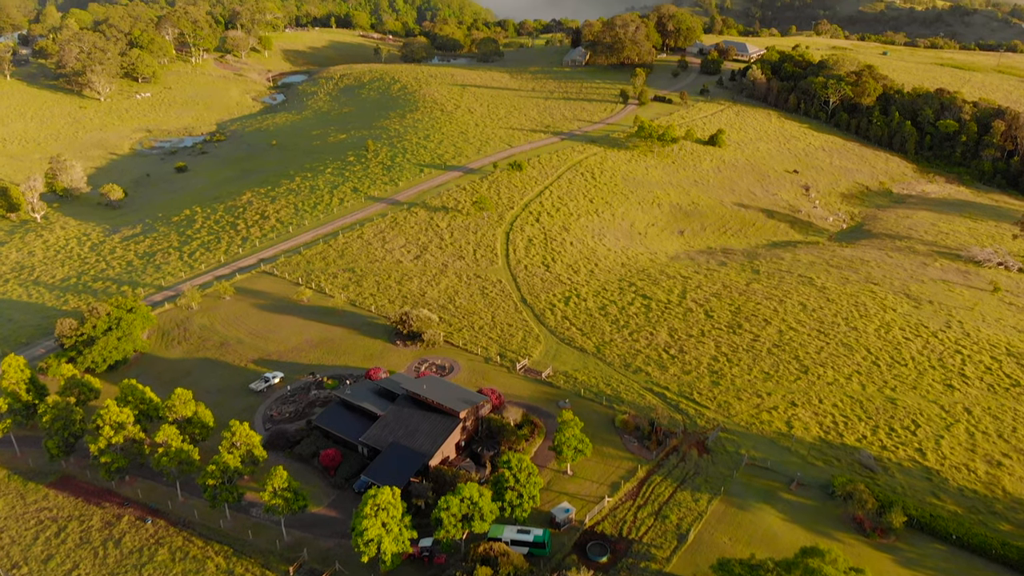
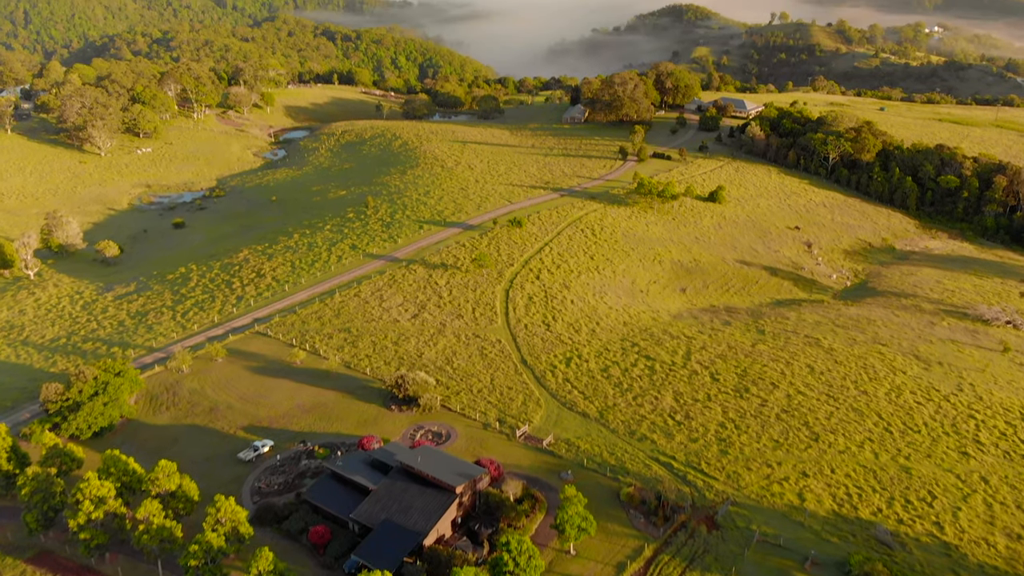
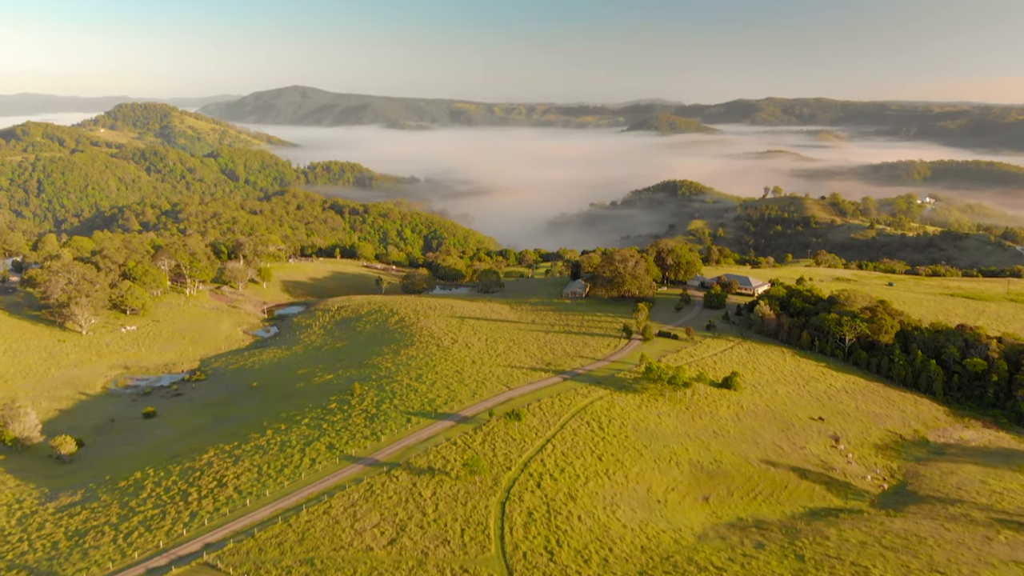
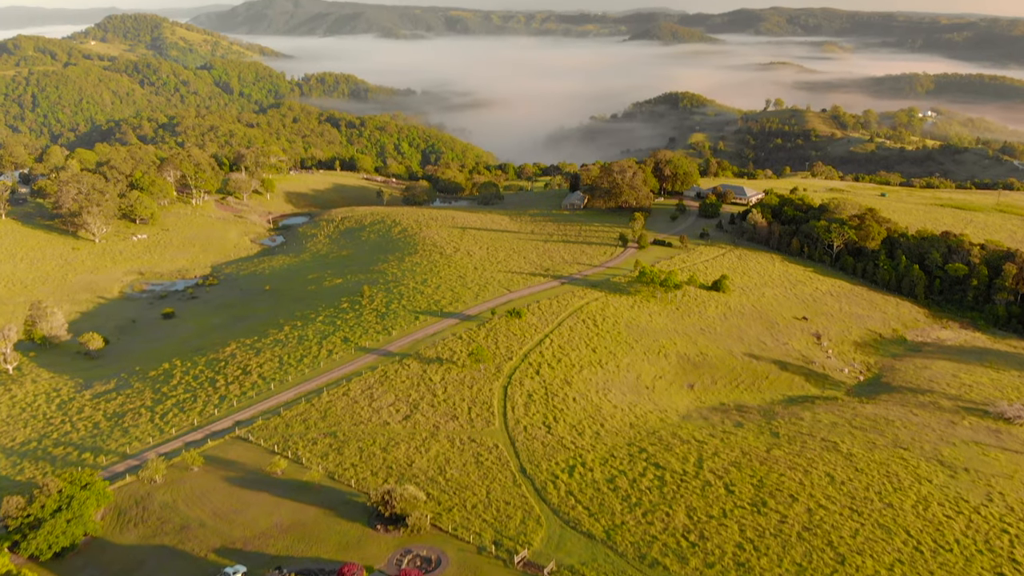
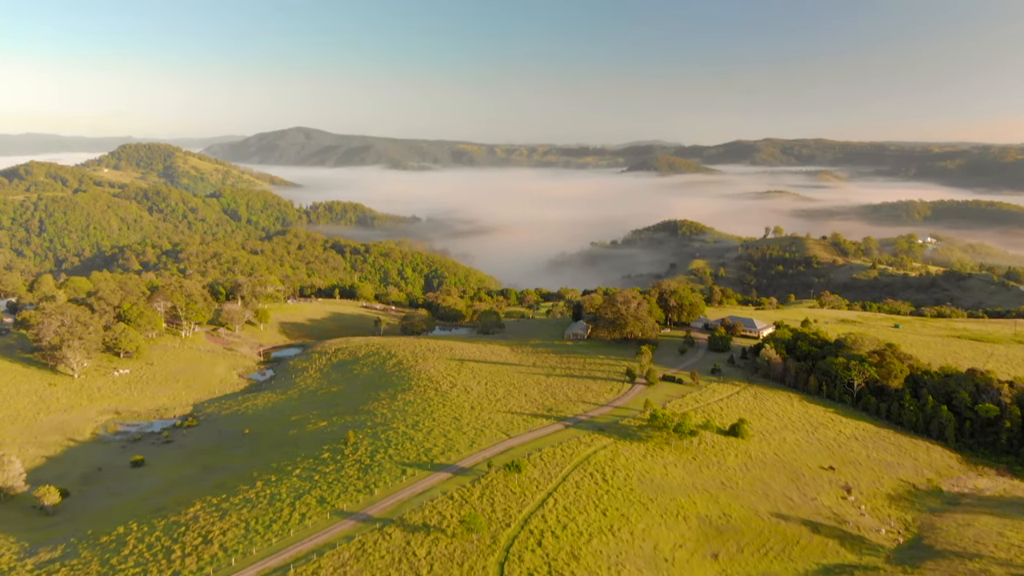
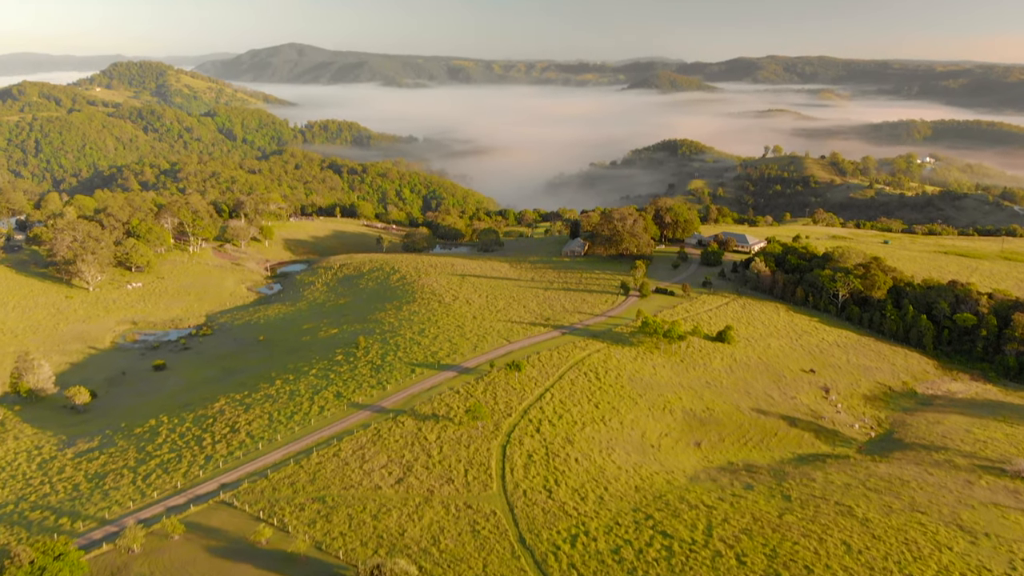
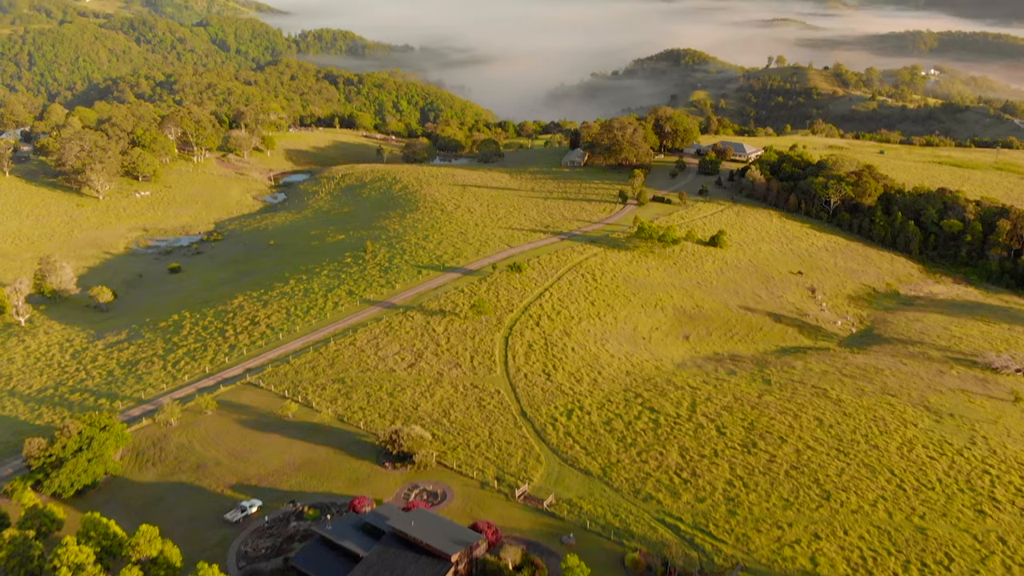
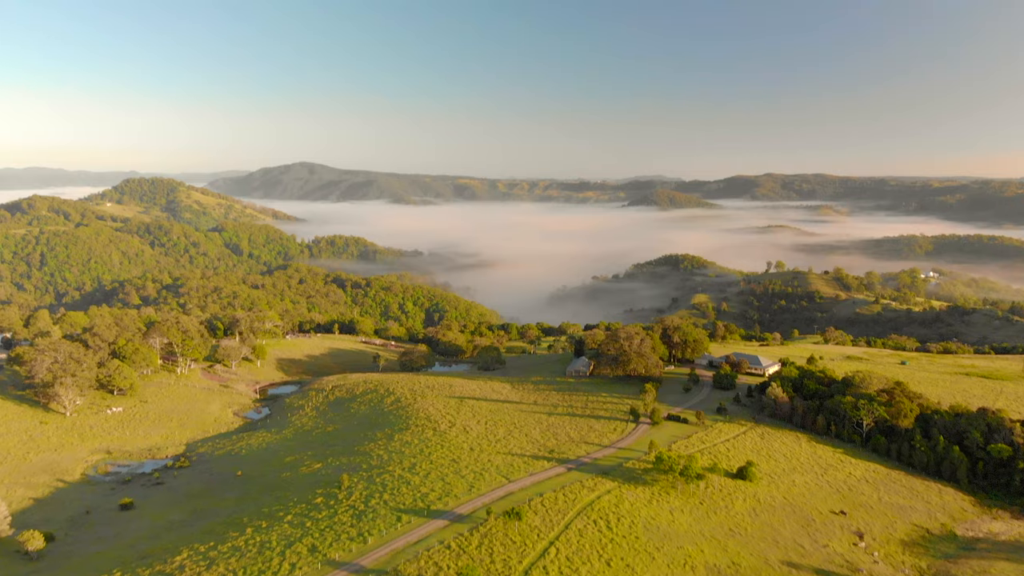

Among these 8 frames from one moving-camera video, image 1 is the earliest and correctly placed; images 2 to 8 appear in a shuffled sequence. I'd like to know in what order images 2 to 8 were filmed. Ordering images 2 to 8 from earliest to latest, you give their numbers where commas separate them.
2, 7, 4, 6, 3, 5, 8
